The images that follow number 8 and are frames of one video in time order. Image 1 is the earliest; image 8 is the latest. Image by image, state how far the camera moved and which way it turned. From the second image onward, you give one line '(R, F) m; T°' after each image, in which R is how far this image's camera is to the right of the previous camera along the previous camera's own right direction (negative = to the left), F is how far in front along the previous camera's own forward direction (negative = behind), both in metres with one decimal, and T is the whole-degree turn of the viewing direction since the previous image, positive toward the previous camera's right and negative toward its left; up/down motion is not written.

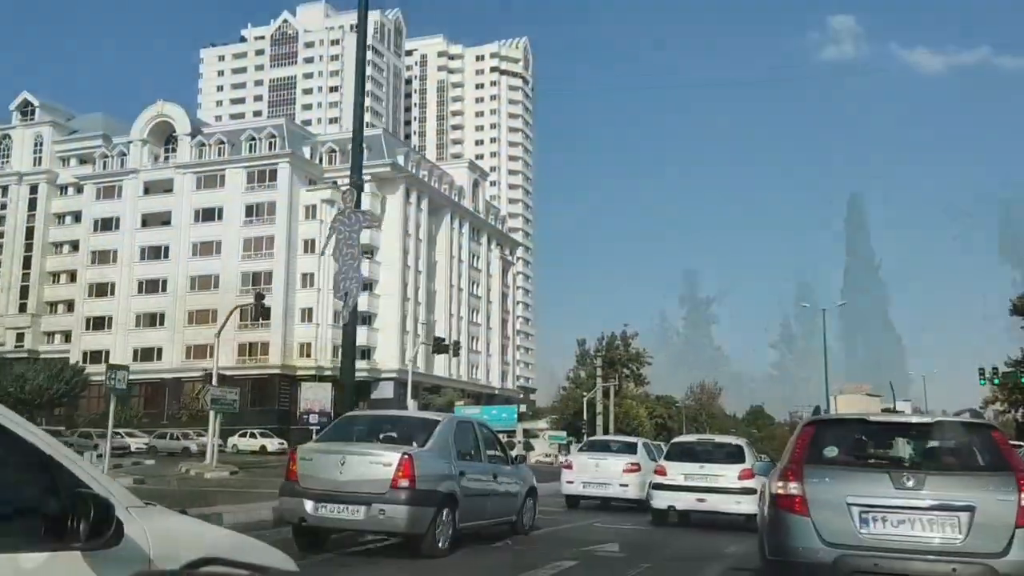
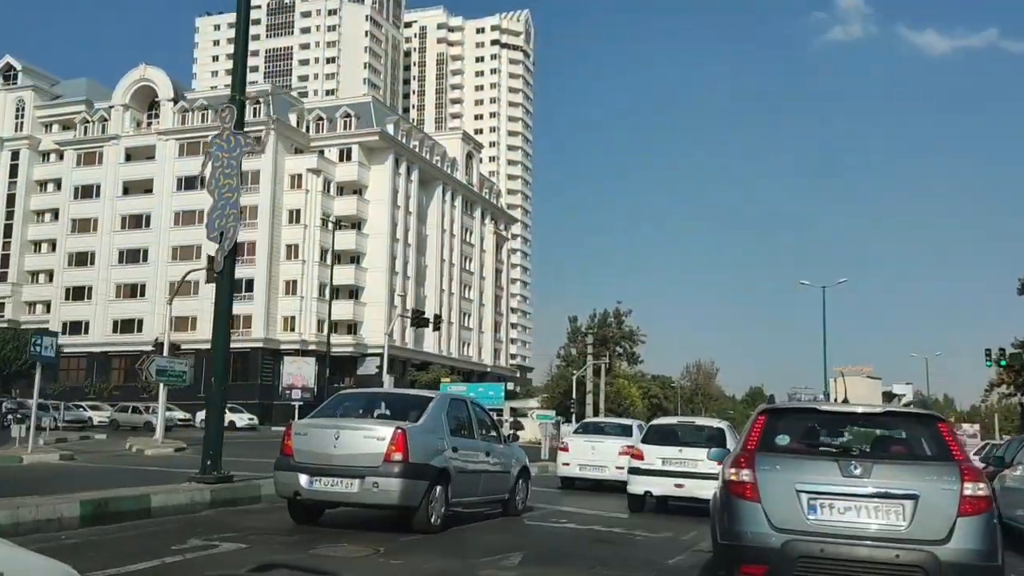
(+0.8, +1.9) m; 0°
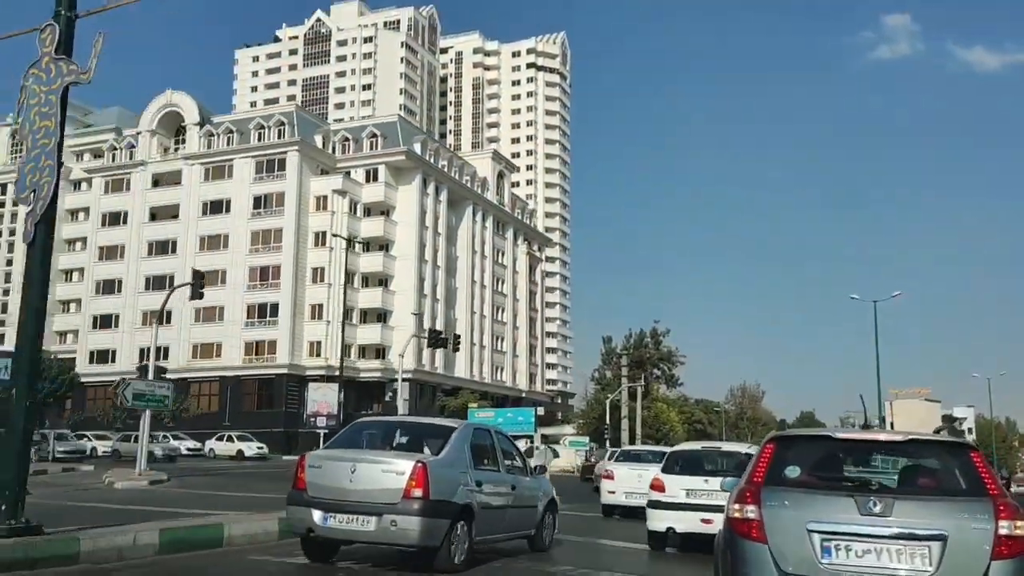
(+0.9, +2.3) m; -3°
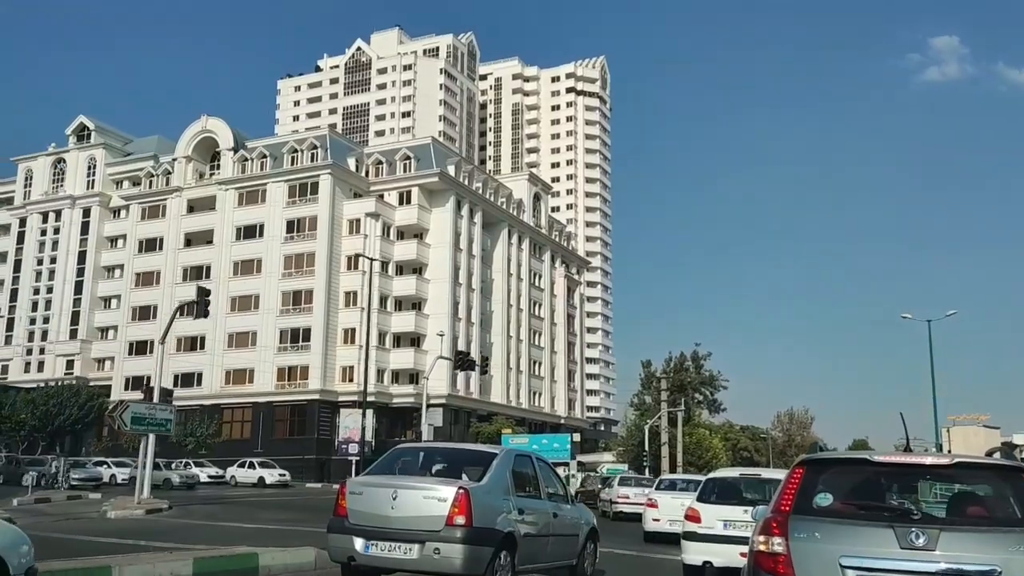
(+0.6, +1.4) m; -3°
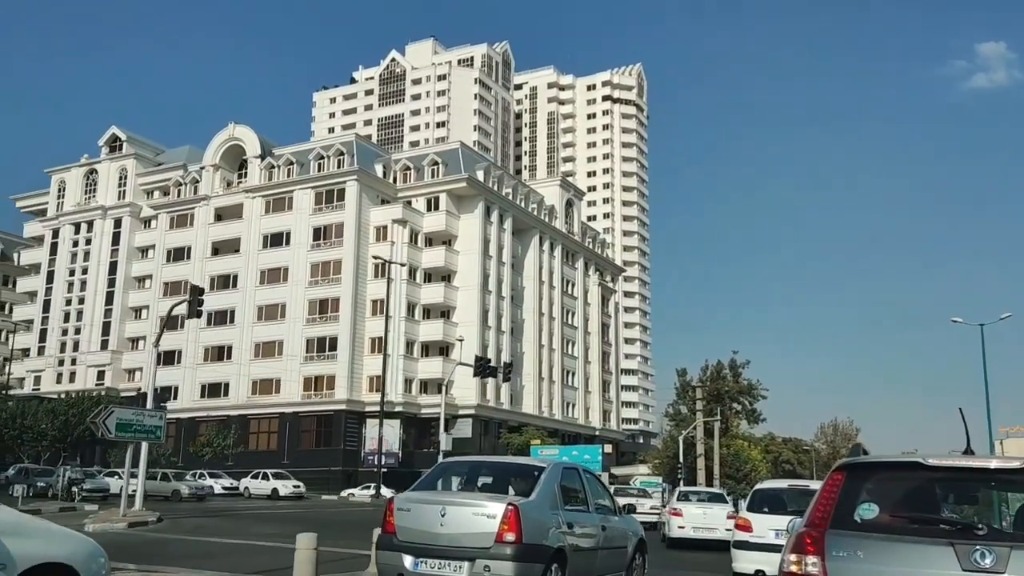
(+0.6, +1.6) m; -2°
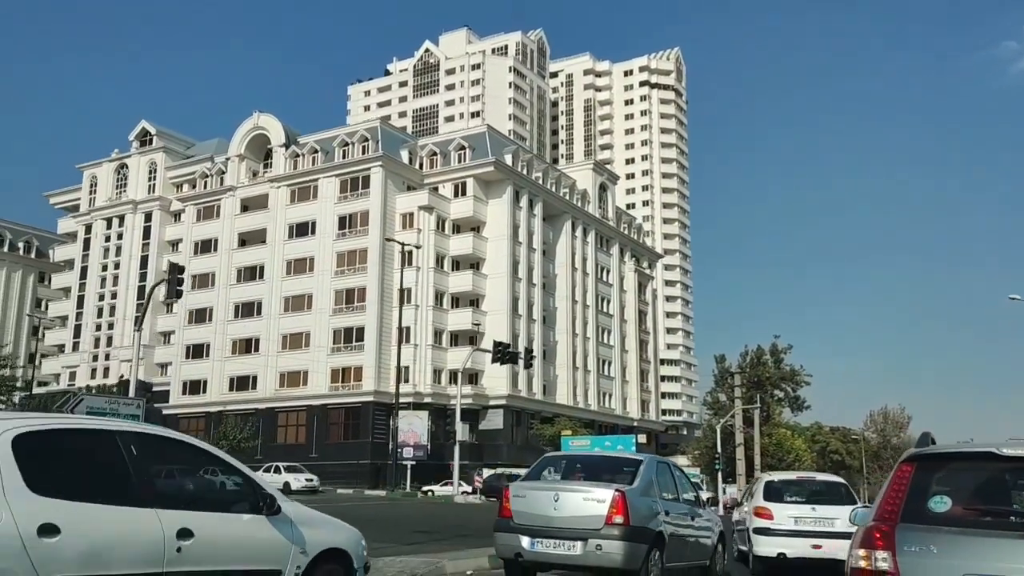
(+0.8, +1.8) m; -3°
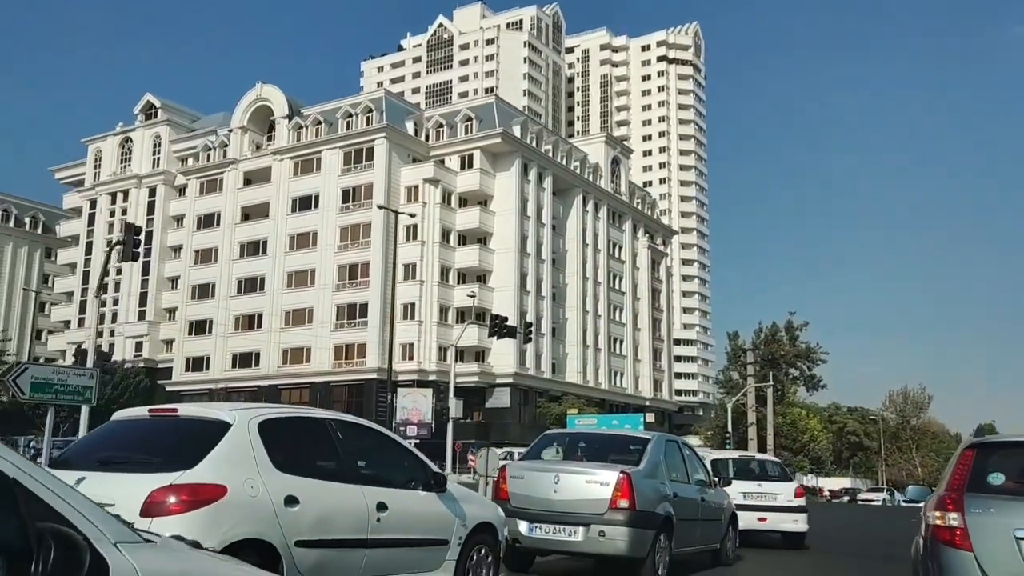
(+0.6, +1.6) m; -1°
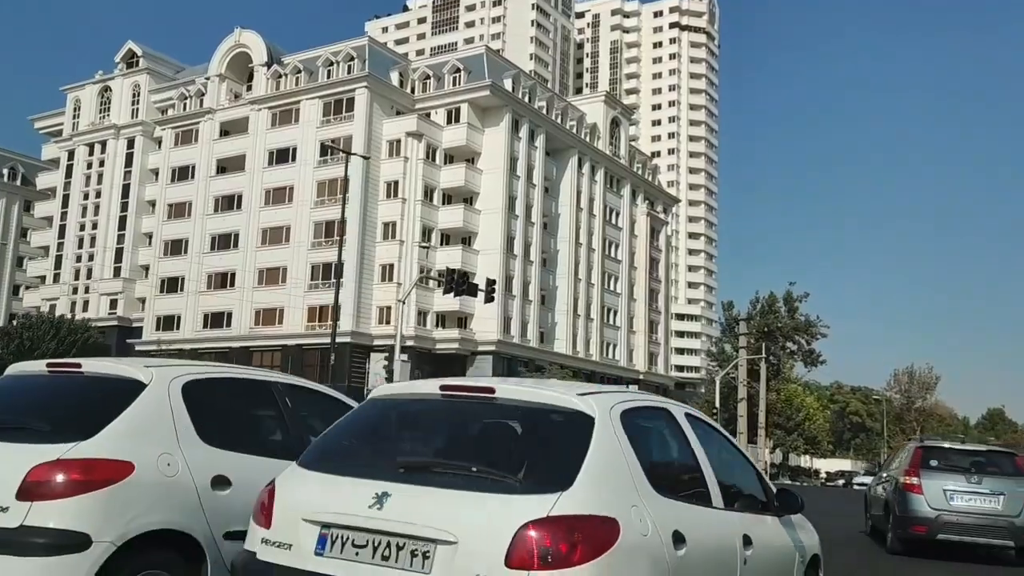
(+1.5, +3.1) m; -1°
